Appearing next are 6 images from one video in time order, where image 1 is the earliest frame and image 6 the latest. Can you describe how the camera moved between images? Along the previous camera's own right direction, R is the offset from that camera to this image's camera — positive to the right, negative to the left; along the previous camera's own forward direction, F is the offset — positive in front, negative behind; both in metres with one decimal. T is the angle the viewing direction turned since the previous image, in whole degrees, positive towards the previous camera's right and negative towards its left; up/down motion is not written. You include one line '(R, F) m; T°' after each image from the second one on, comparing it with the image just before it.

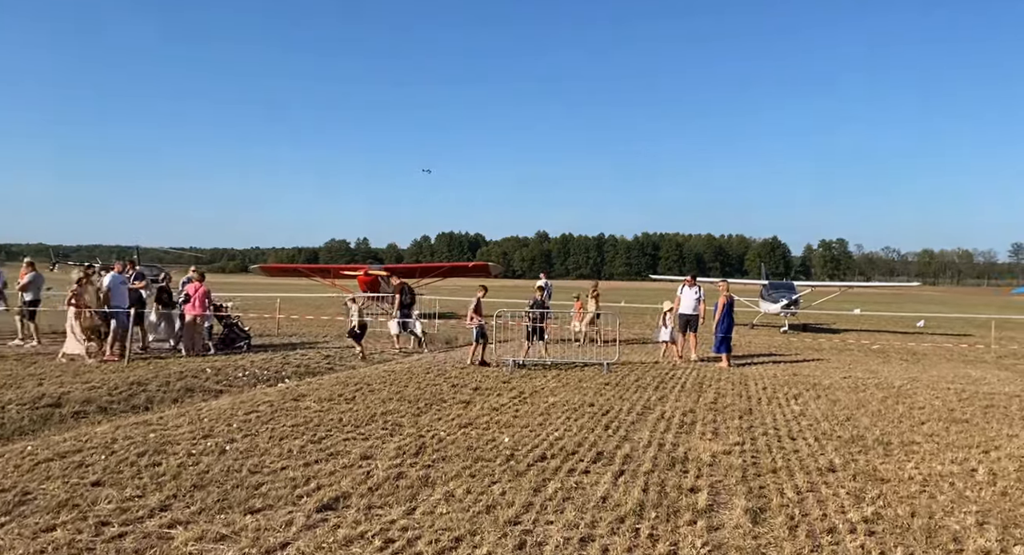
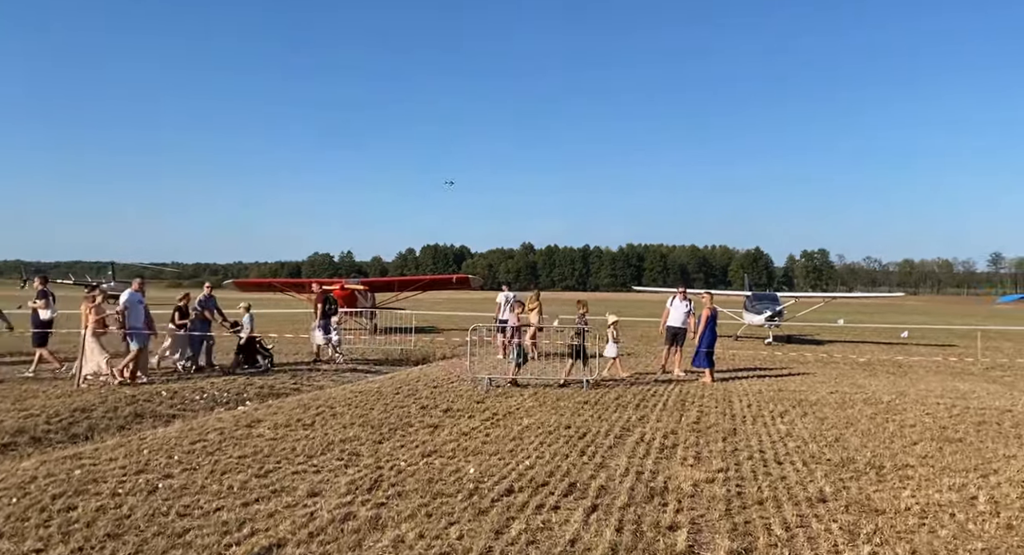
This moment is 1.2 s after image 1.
(+0.1, +0.4) m; +1°
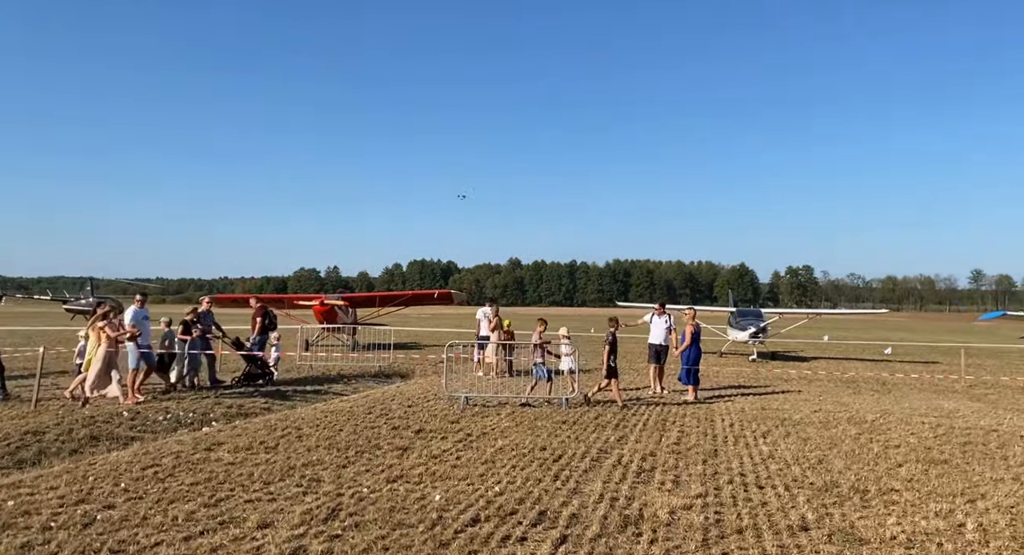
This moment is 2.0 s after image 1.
(+0.1, +0.2) m; +1°
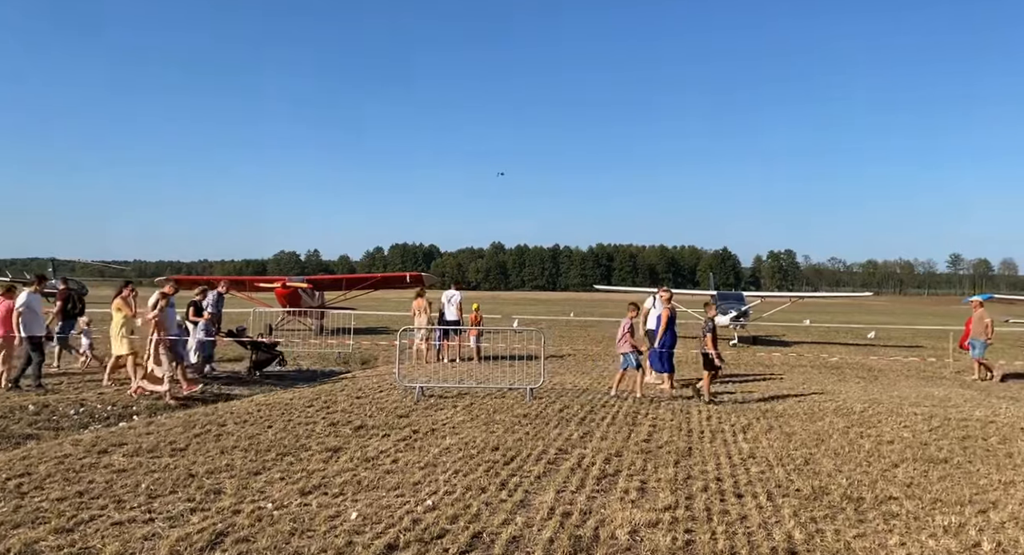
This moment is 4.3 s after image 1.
(+0.3, +0.8) m; +1°
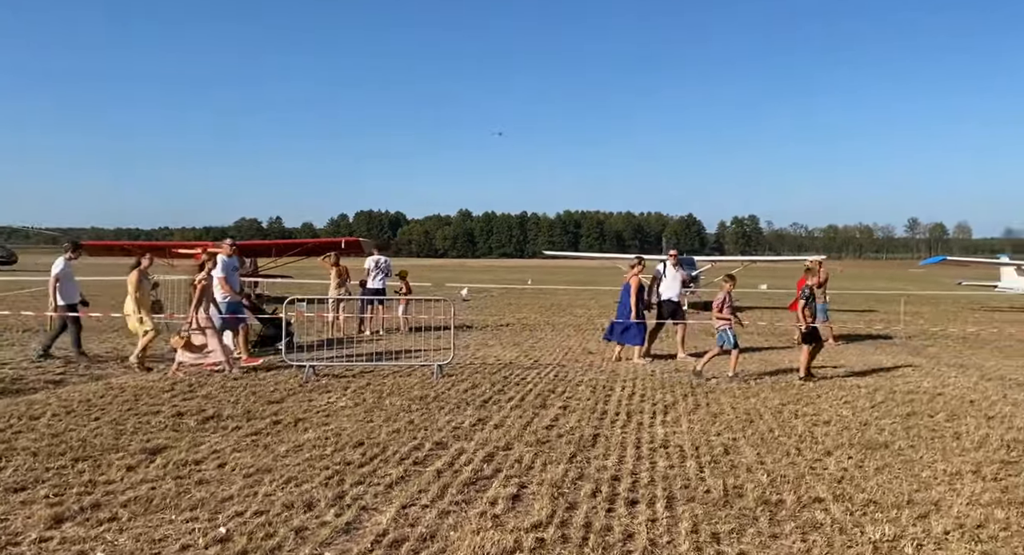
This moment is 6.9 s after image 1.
(+0.6, +1.0) m; +2°
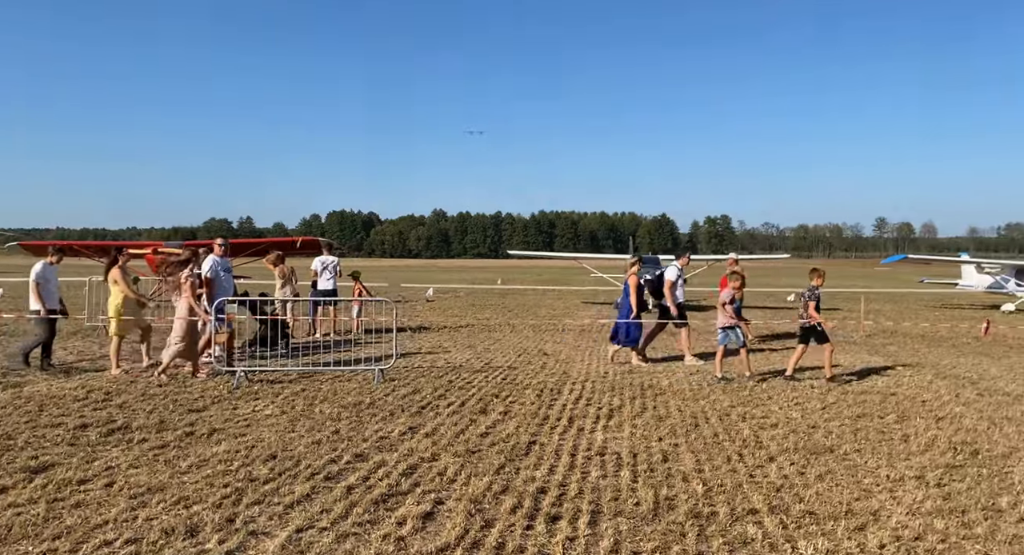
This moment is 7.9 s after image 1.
(+0.3, +0.3) m; +2°
